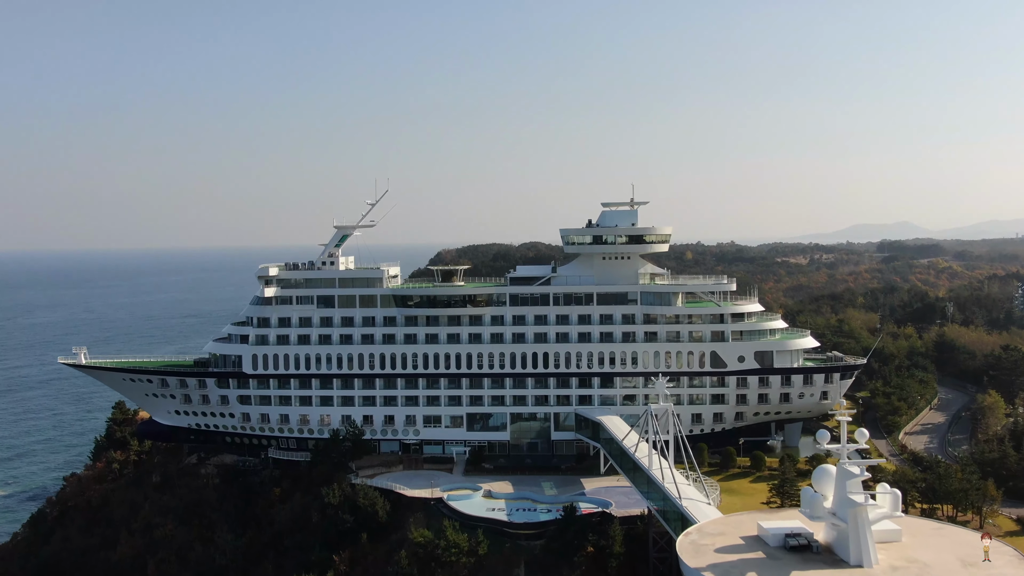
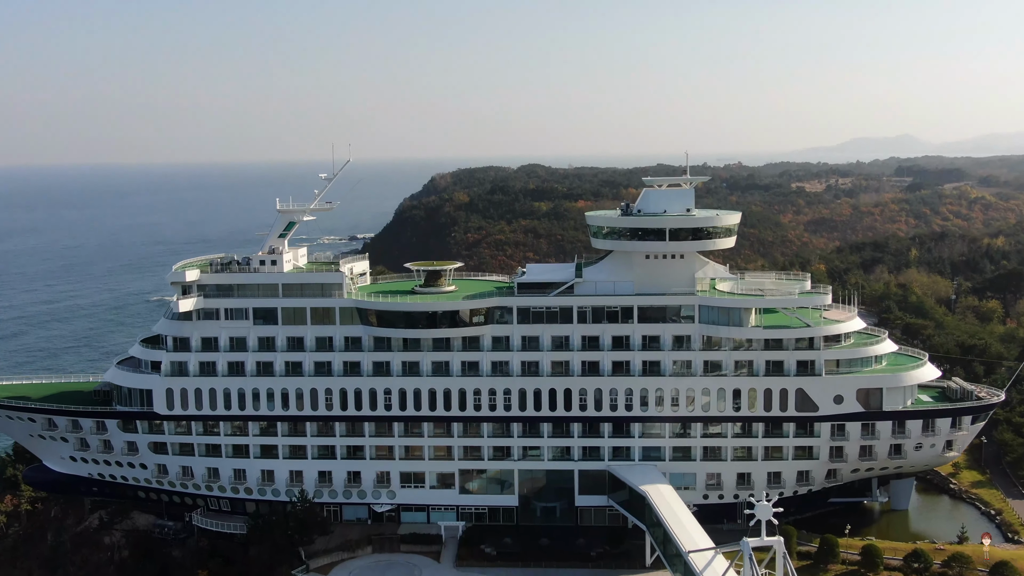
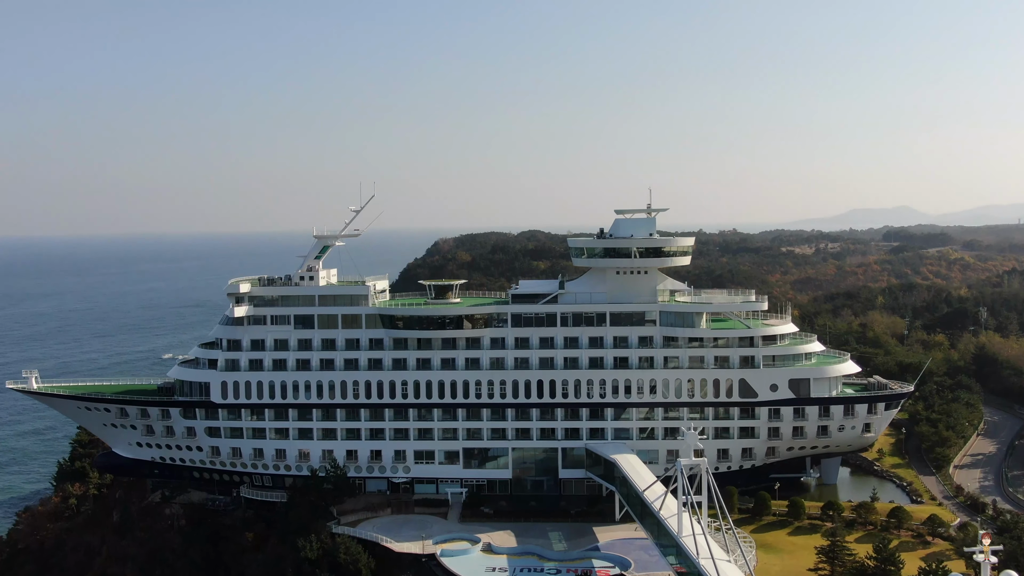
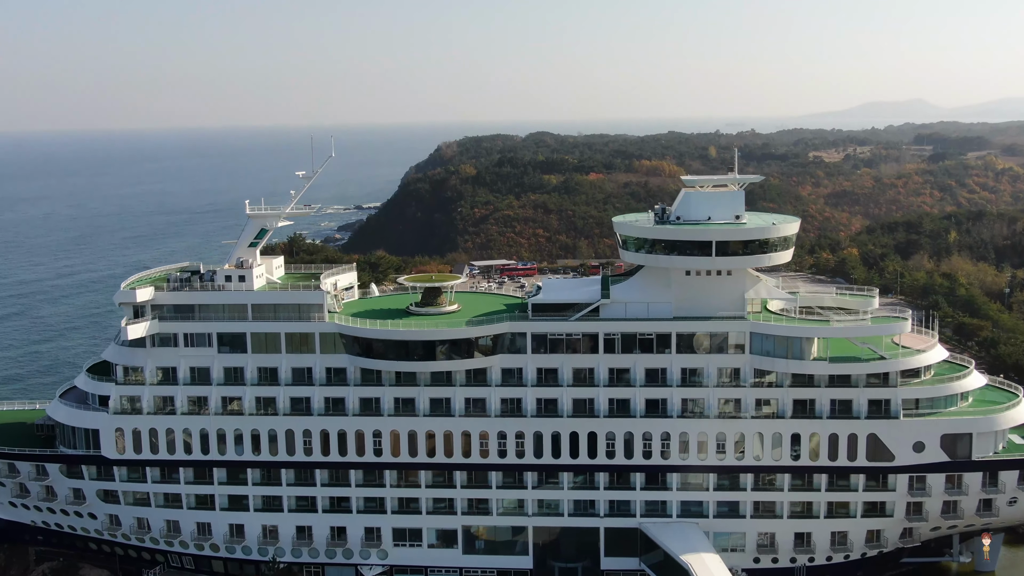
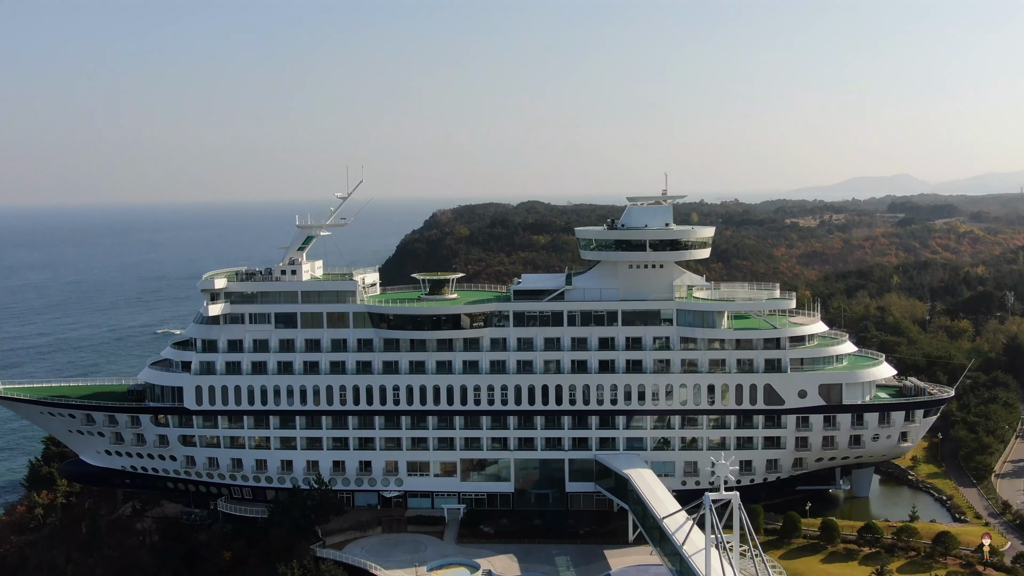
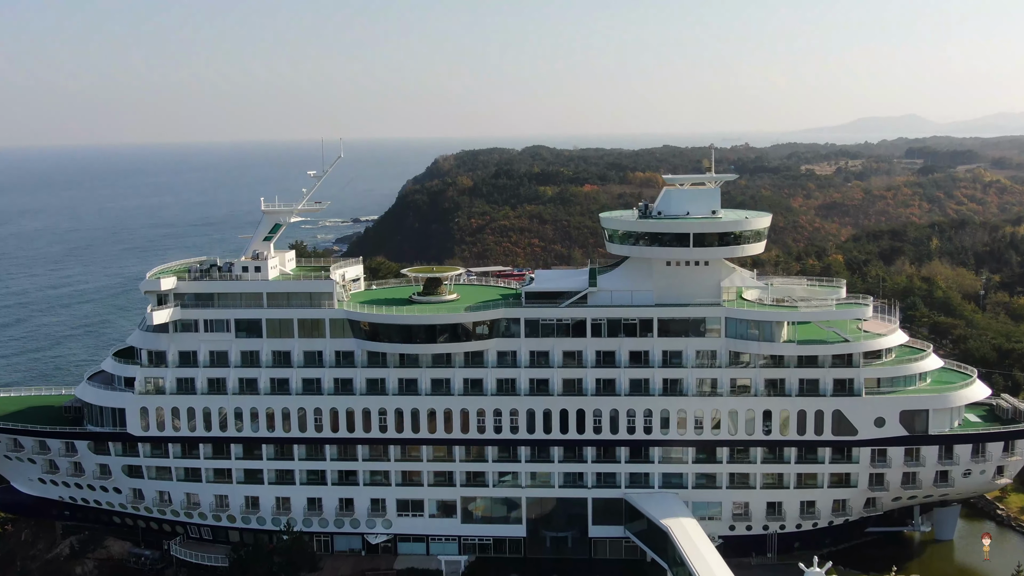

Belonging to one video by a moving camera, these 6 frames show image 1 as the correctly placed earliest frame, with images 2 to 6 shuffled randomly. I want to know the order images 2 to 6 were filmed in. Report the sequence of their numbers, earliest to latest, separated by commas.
3, 5, 2, 6, 4
